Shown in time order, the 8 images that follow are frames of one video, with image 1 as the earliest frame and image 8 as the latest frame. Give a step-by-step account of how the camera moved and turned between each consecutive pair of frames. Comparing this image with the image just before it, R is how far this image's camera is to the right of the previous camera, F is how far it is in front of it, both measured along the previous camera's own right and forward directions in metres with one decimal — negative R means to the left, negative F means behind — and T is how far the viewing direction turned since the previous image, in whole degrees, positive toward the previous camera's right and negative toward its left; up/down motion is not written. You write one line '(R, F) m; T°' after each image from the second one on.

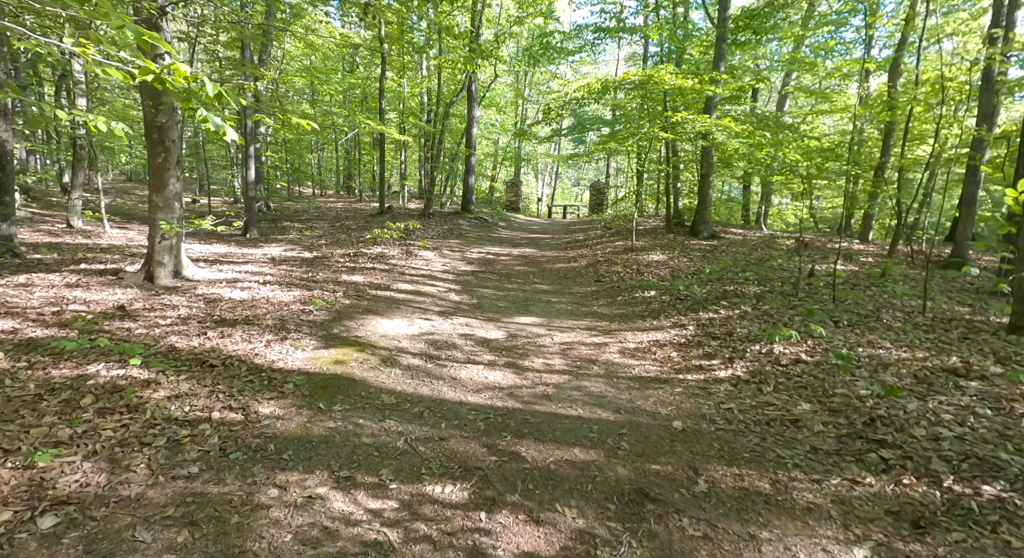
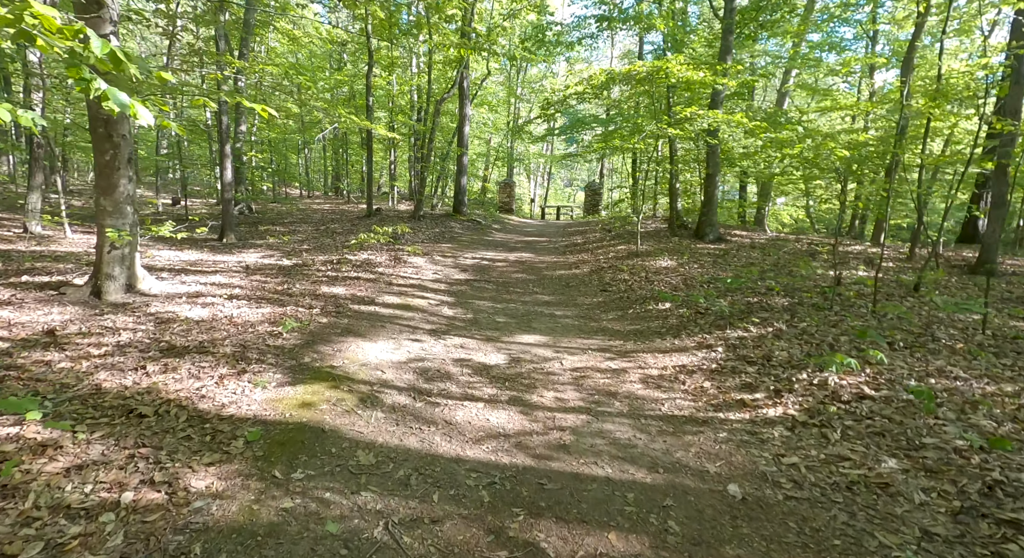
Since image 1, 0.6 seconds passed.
(-0.1, +0.9) m; +1°
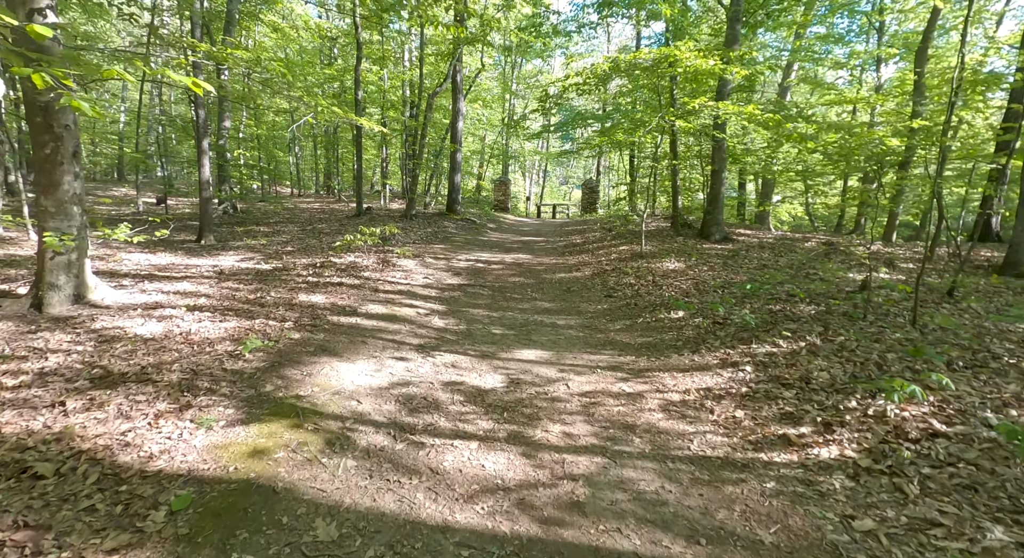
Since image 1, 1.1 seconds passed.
(0.0, +0.7) m; 0°
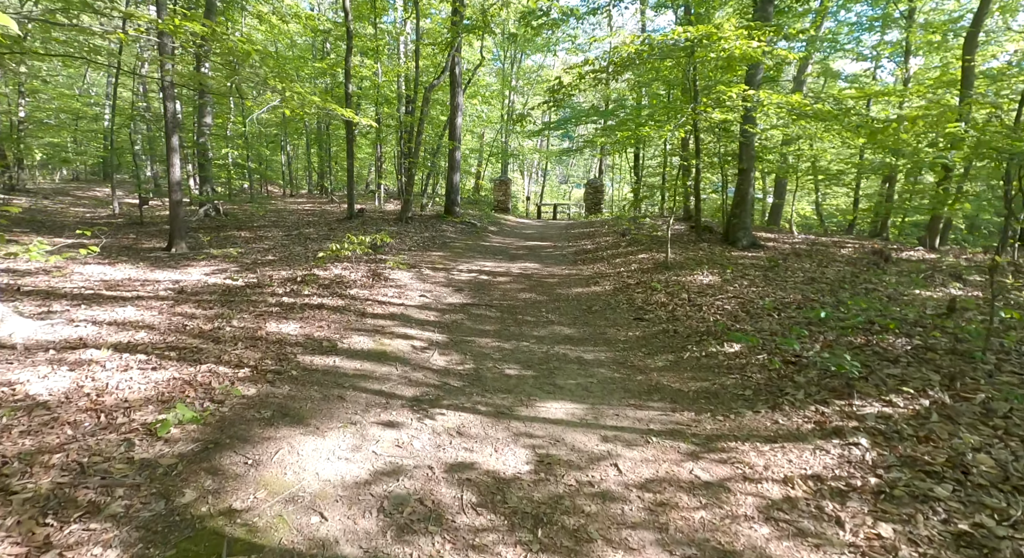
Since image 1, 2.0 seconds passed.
(-0.2, +1.4) m; 0°
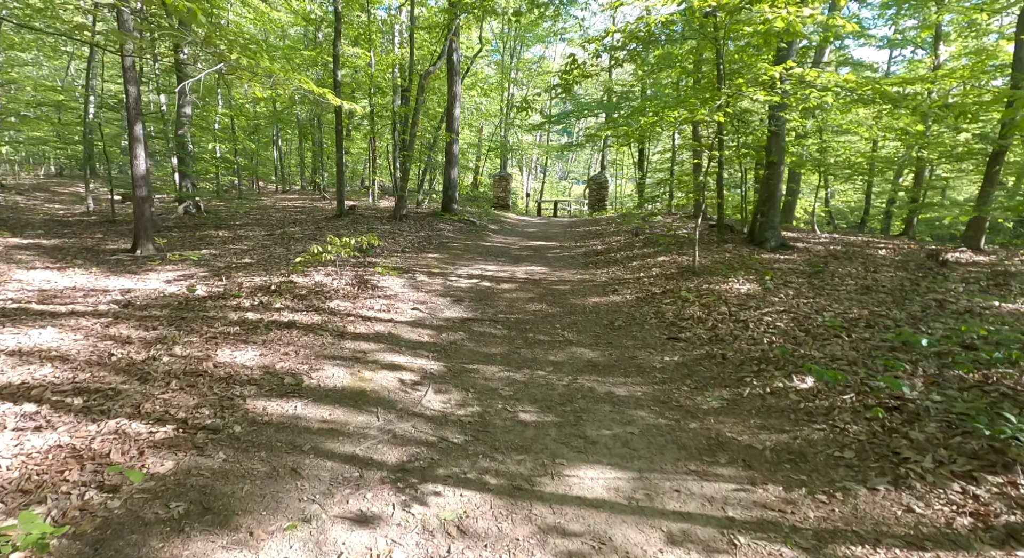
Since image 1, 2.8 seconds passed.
(-0.1, +1.2) m; 0°
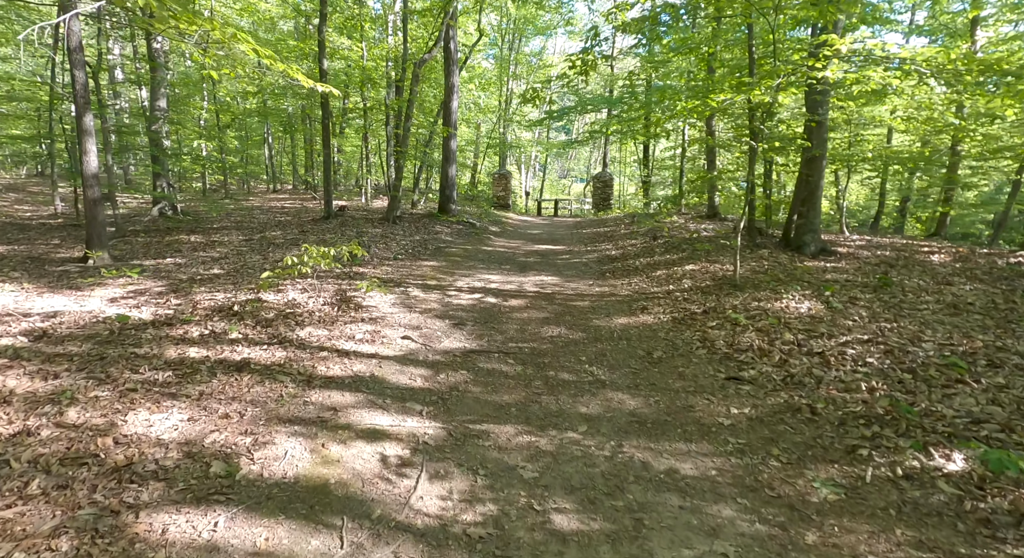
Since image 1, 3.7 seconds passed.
(-0.2, +1.4) m; 0°
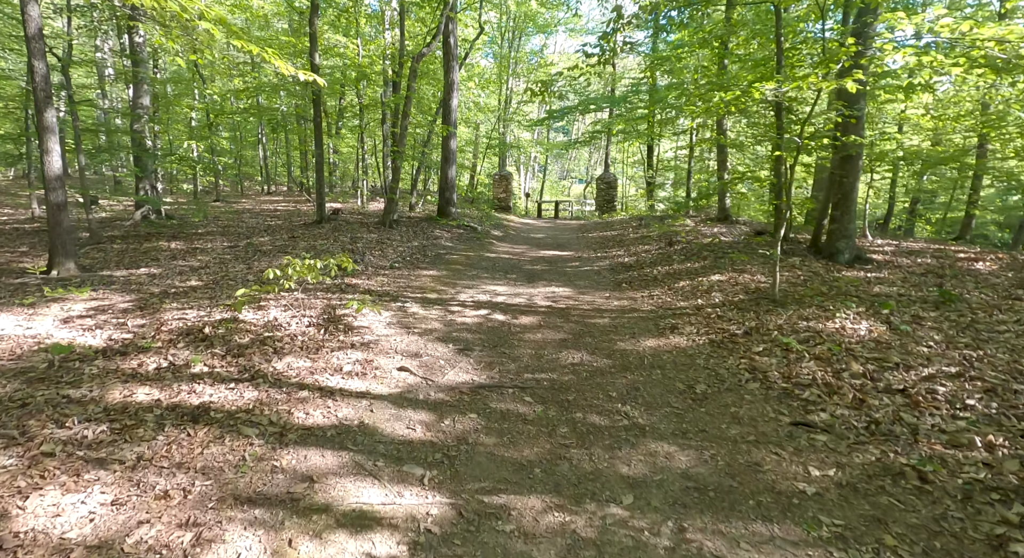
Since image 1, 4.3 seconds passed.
(-0.1, +0.9) m; 0°
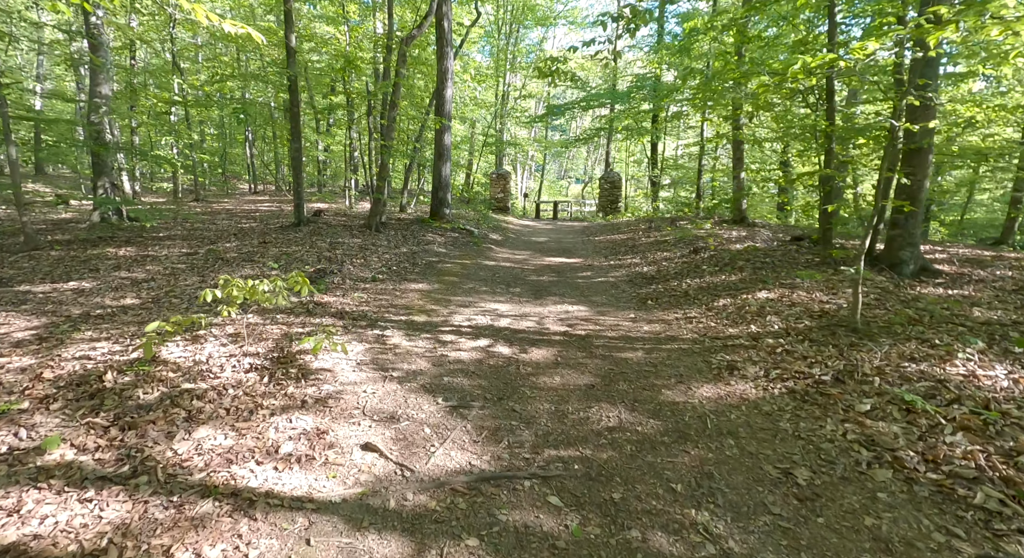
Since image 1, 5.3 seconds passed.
(-0.1, +1.5) m; 0°
